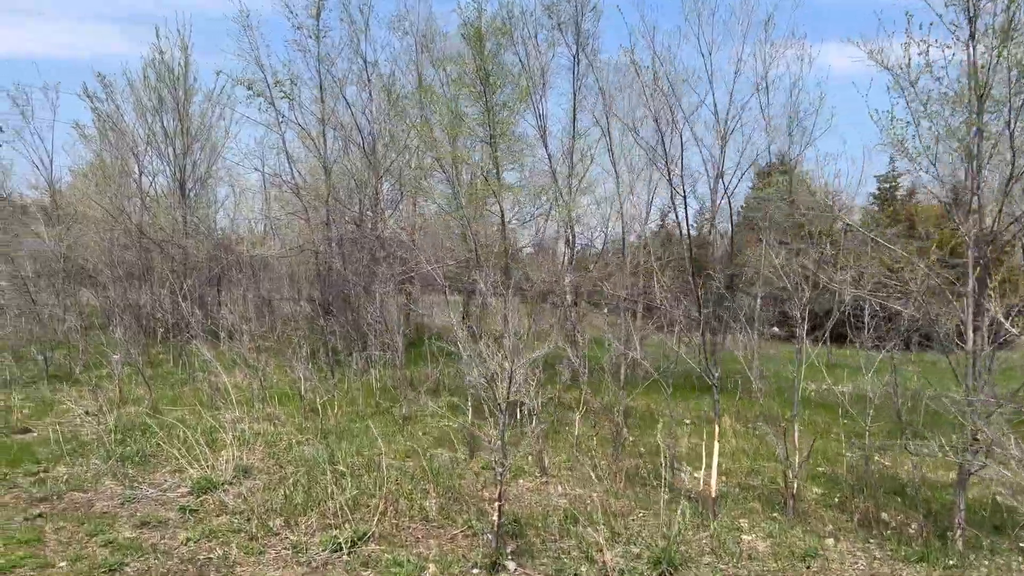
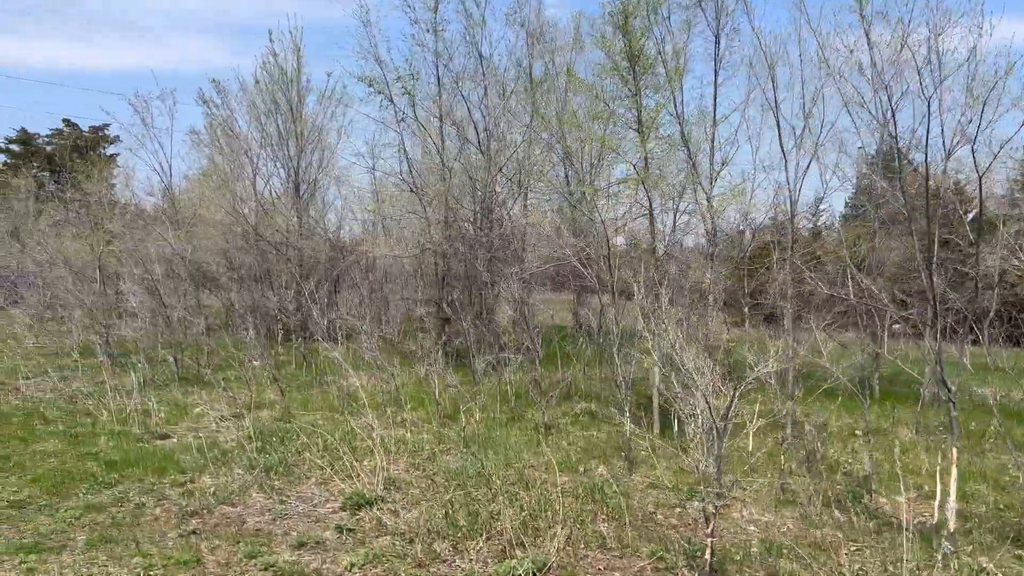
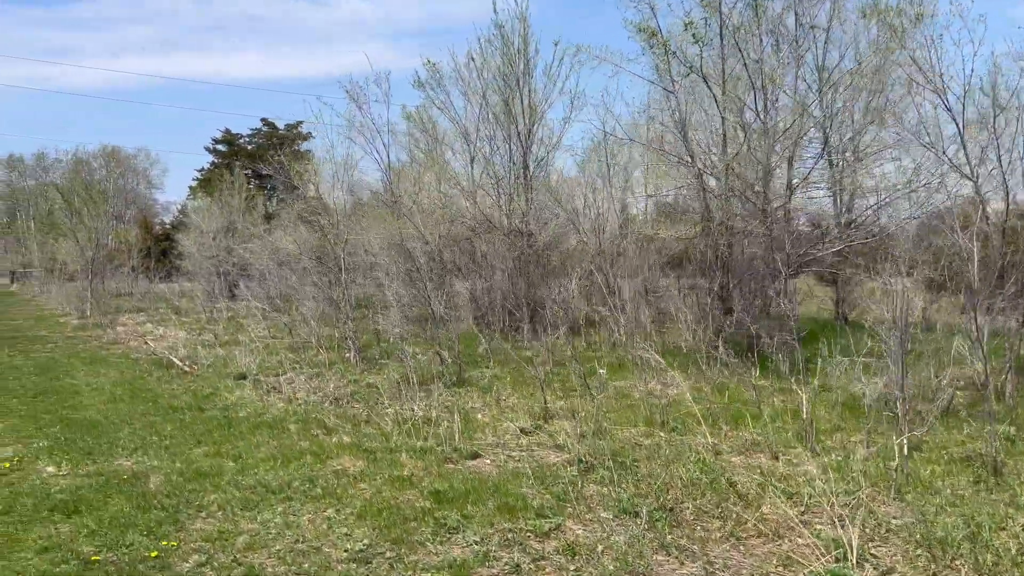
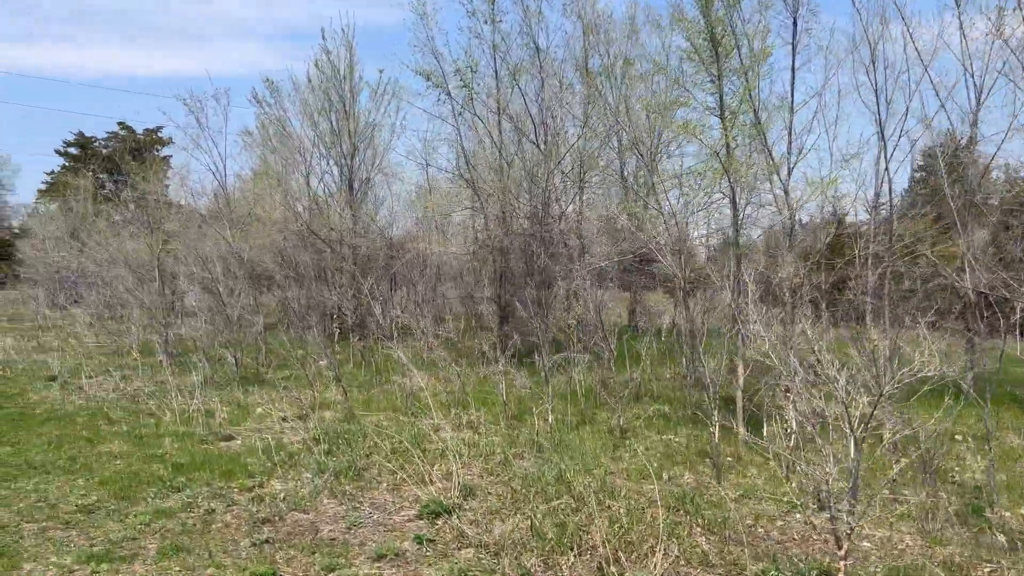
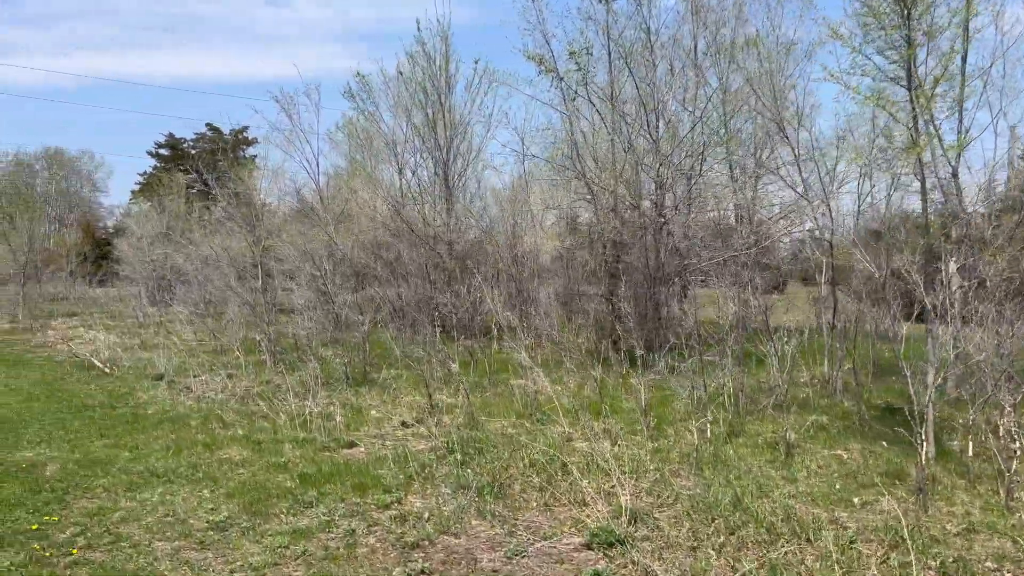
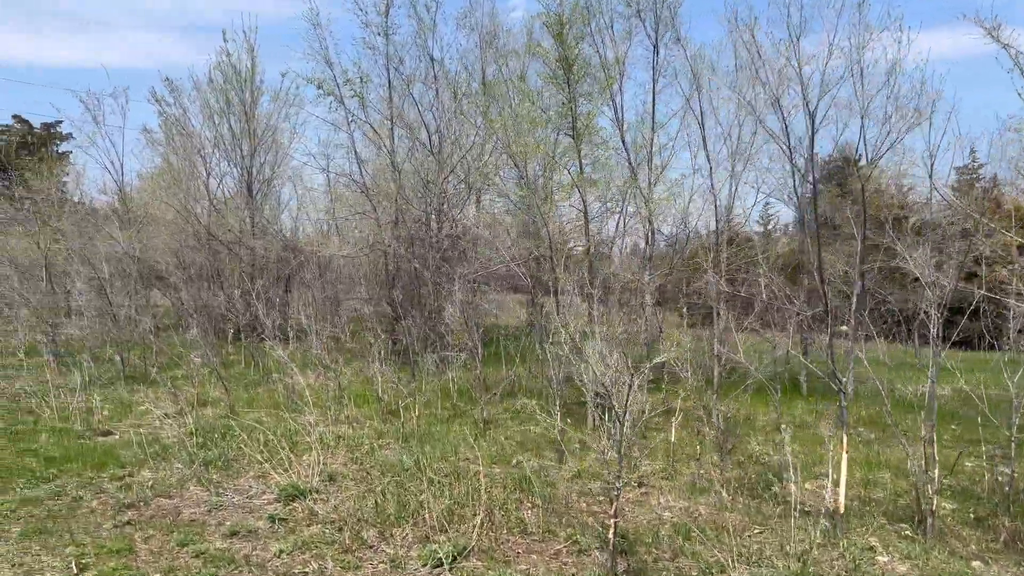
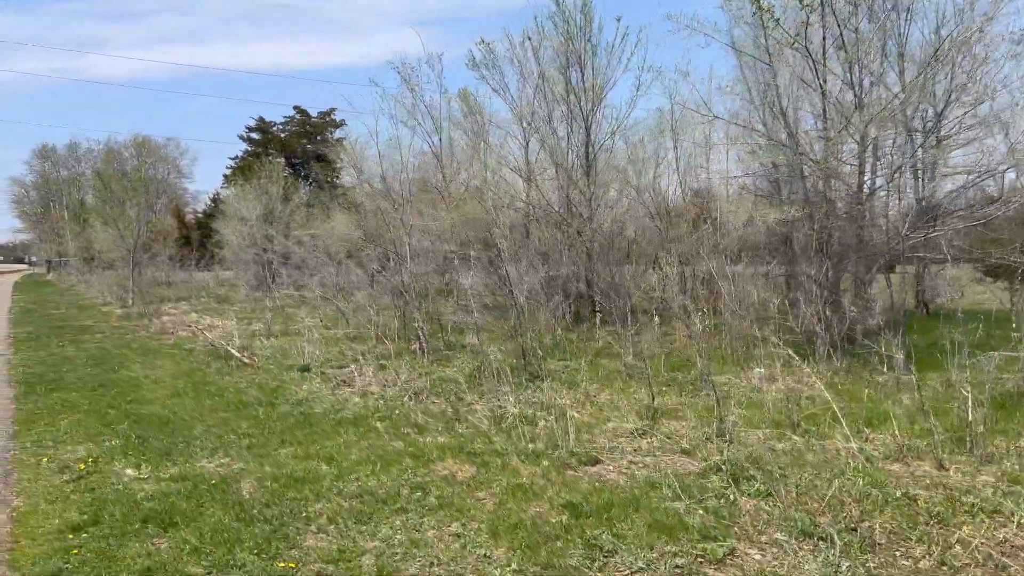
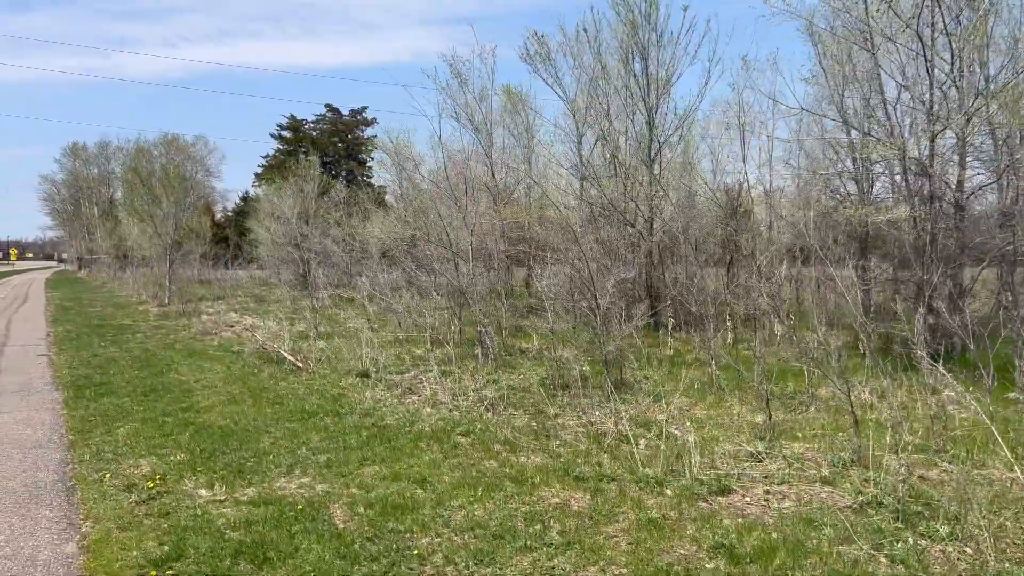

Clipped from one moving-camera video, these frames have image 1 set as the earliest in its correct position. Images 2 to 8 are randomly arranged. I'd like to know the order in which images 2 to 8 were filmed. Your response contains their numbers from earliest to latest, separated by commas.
6, 2, 4, 5, 3, 7, 8
